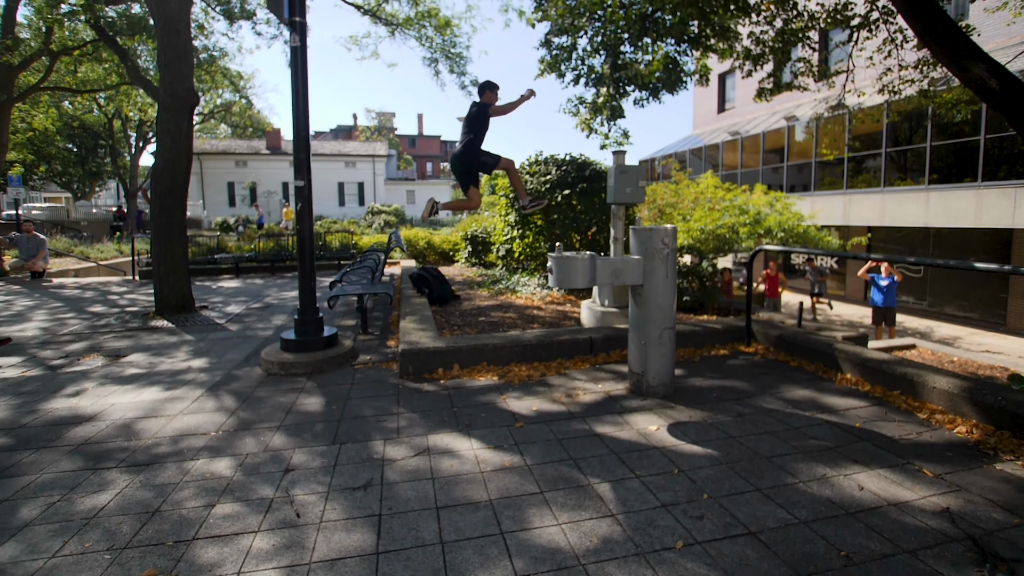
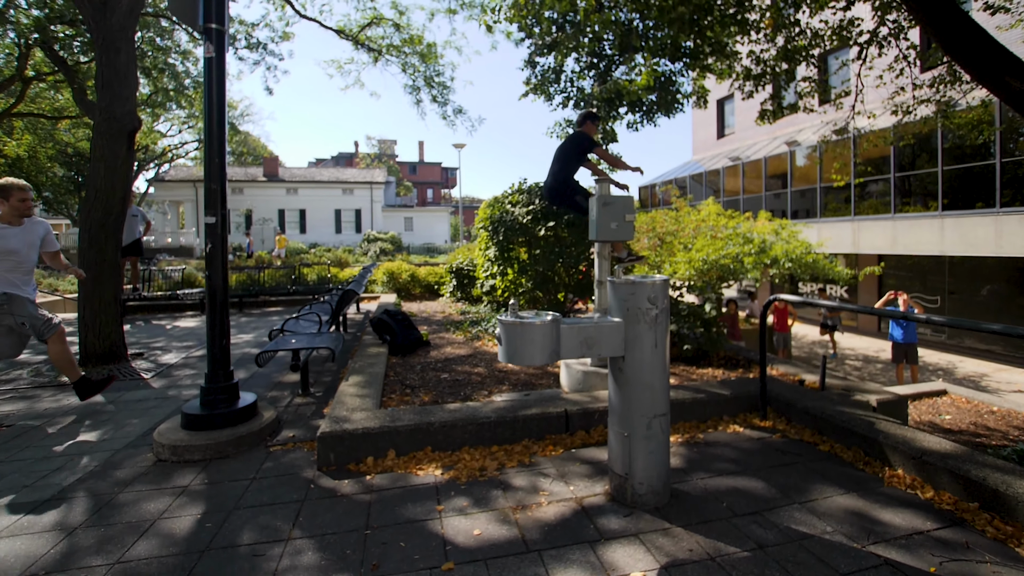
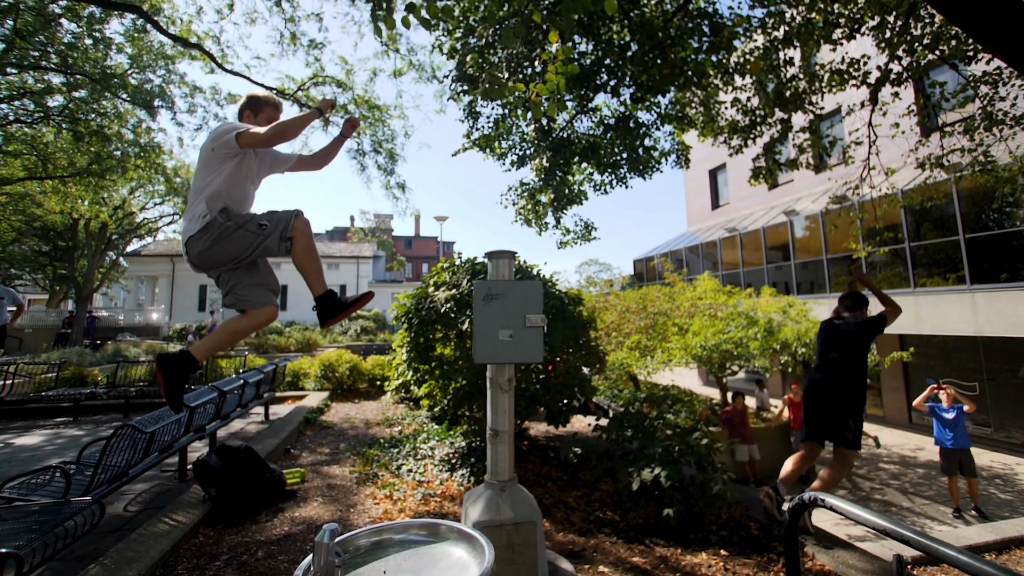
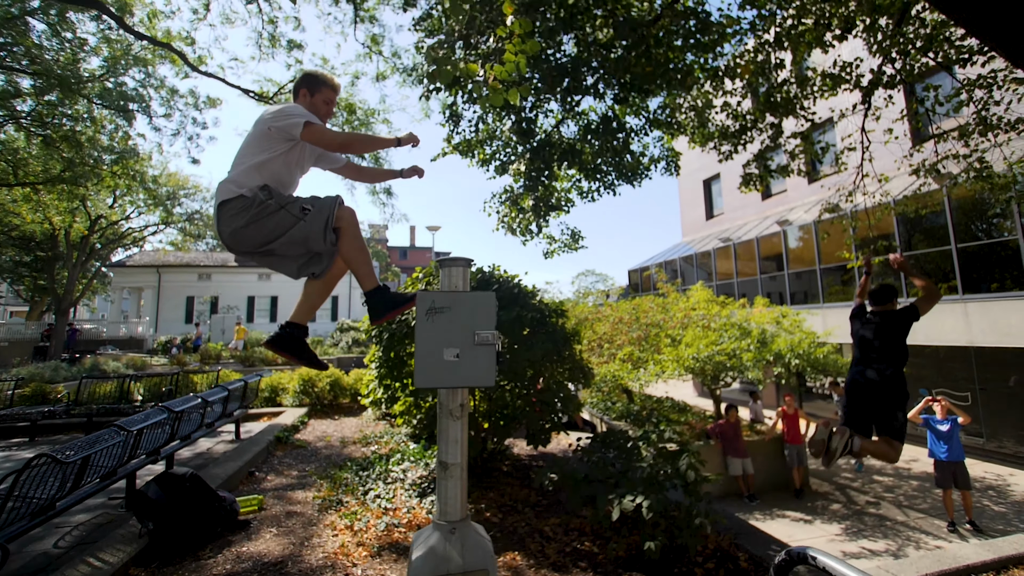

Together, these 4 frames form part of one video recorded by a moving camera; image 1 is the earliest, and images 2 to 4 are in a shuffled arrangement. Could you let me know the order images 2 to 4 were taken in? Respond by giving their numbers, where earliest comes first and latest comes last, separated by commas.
2, 3, 4
